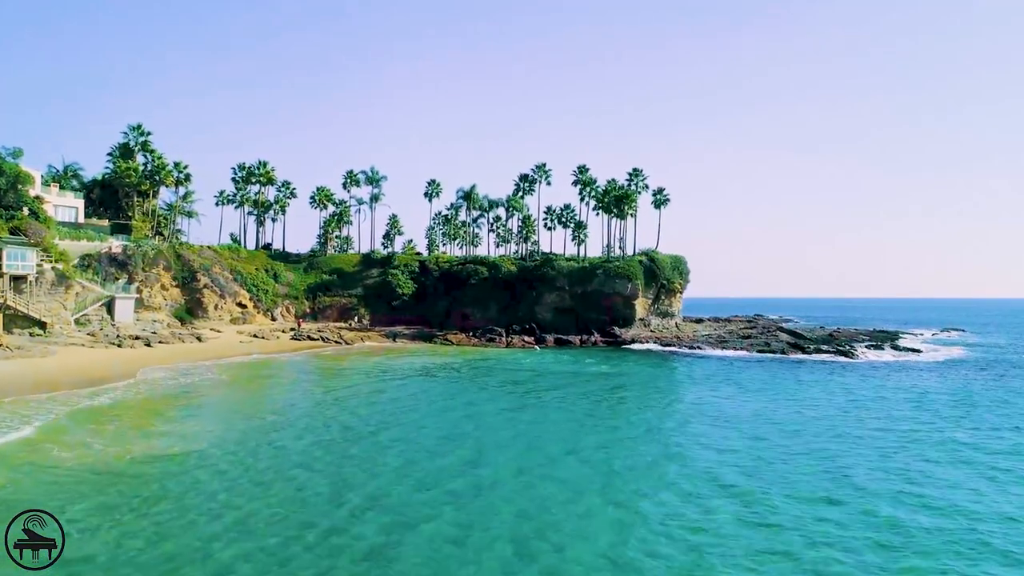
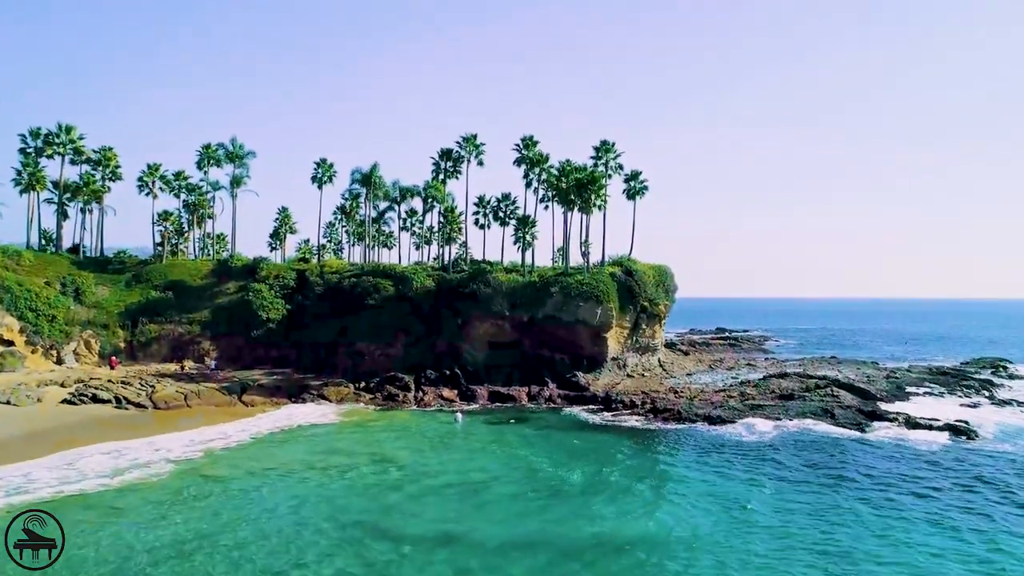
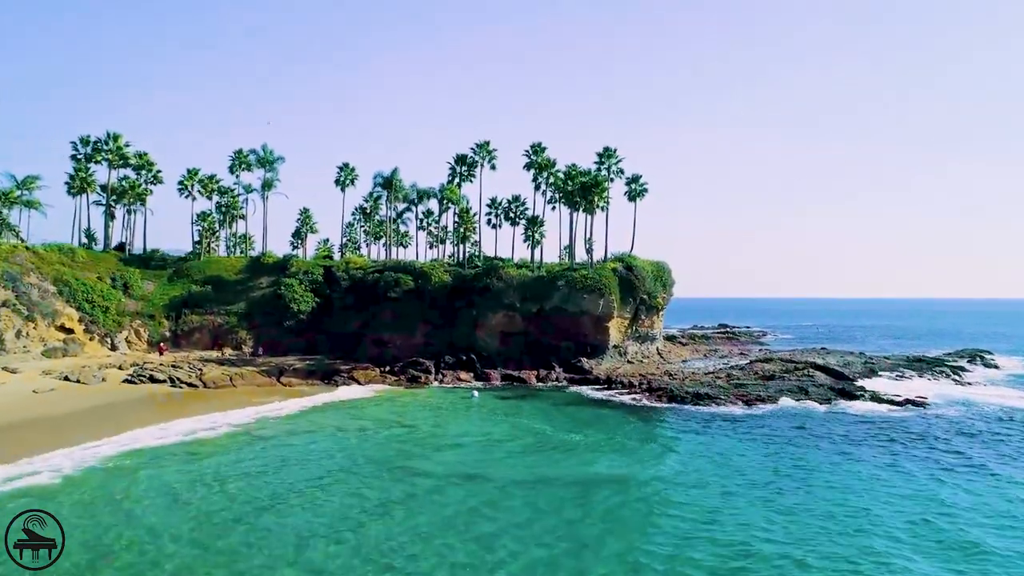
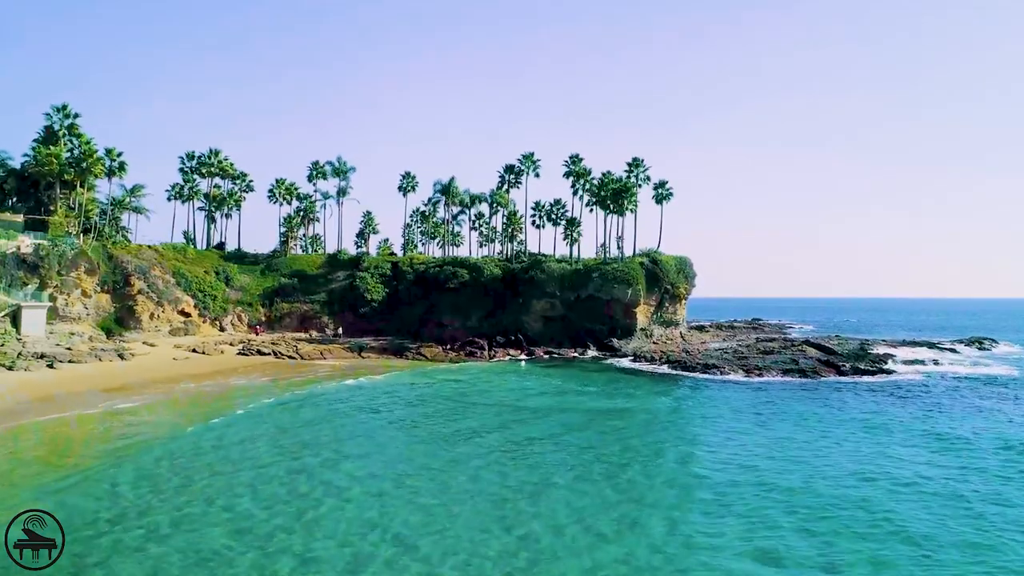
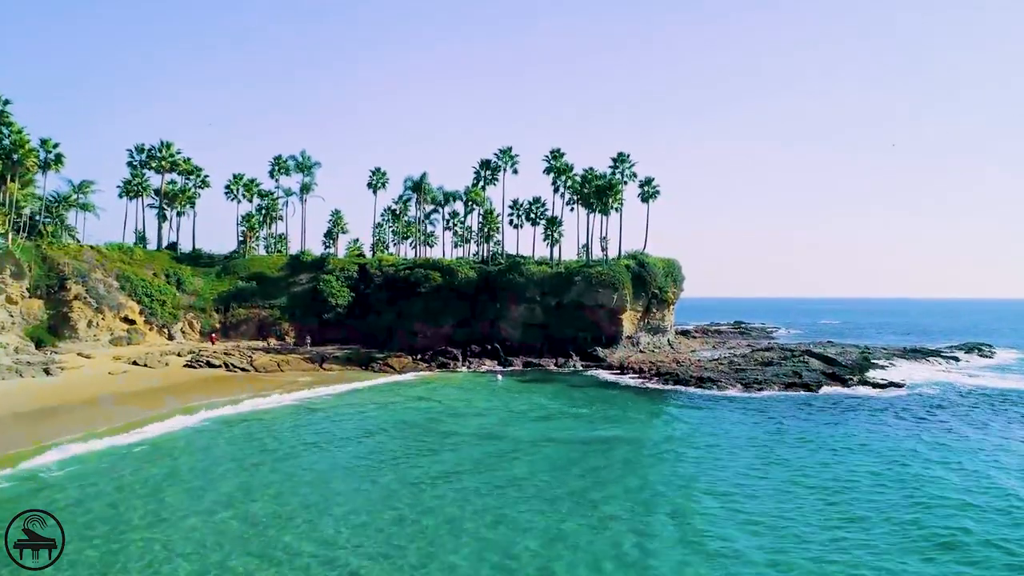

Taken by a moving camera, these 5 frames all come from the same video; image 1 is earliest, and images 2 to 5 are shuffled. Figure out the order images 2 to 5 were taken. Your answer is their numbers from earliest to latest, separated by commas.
4, 5, 3, 2
